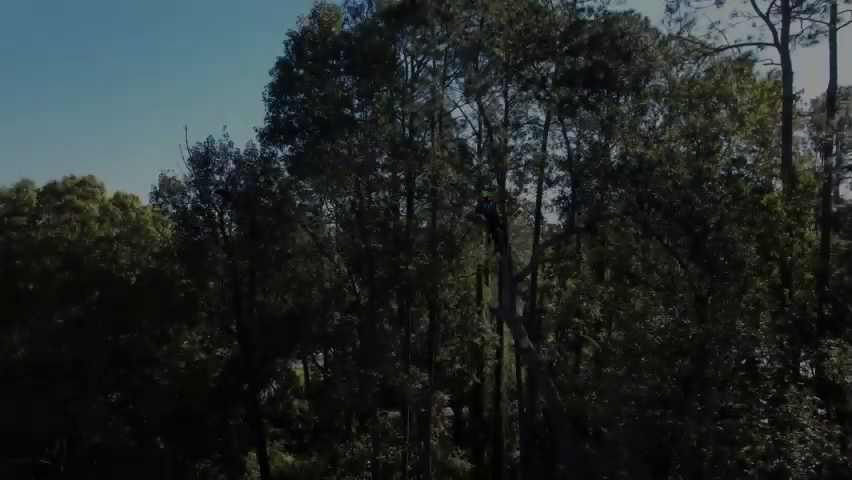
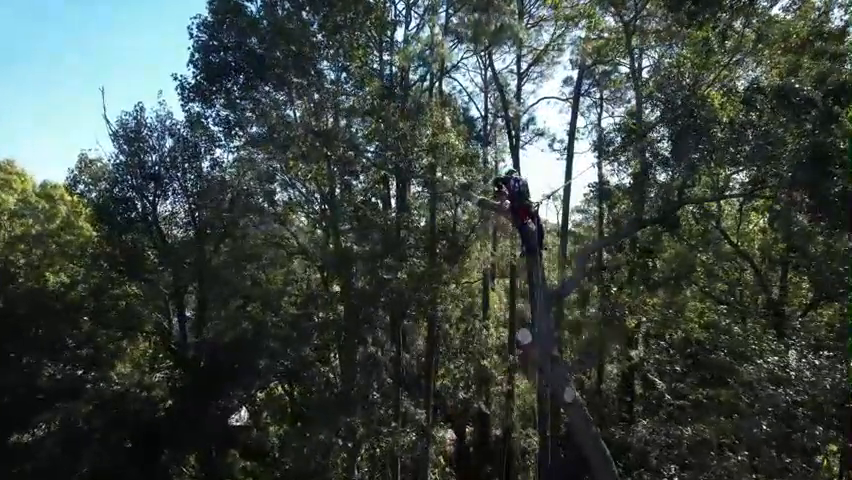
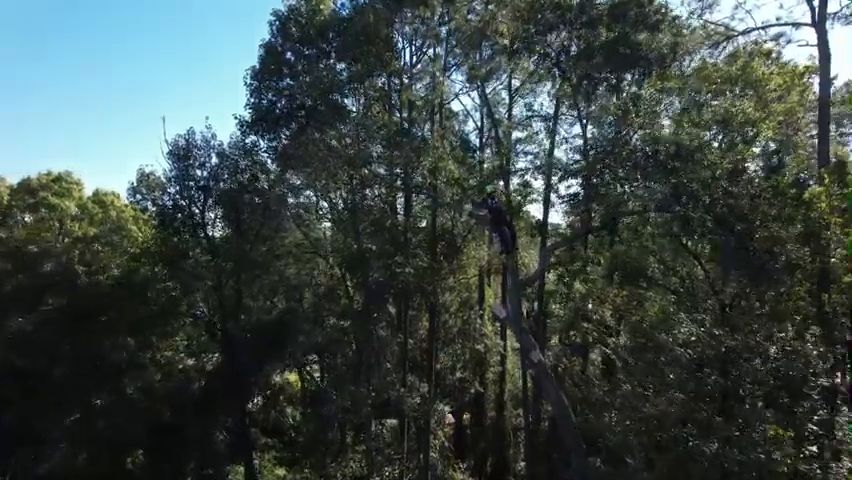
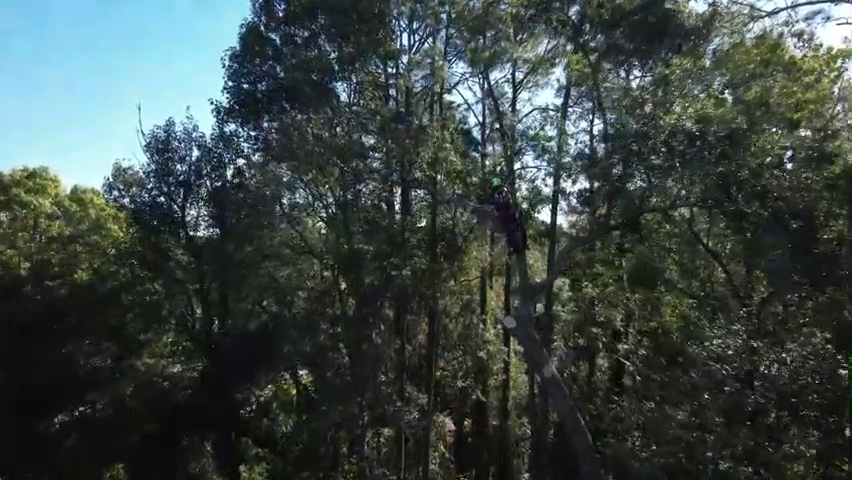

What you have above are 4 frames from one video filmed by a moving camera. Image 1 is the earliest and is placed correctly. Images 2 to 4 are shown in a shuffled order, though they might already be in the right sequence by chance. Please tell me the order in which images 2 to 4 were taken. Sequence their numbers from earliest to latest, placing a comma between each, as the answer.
3, 4, 2
